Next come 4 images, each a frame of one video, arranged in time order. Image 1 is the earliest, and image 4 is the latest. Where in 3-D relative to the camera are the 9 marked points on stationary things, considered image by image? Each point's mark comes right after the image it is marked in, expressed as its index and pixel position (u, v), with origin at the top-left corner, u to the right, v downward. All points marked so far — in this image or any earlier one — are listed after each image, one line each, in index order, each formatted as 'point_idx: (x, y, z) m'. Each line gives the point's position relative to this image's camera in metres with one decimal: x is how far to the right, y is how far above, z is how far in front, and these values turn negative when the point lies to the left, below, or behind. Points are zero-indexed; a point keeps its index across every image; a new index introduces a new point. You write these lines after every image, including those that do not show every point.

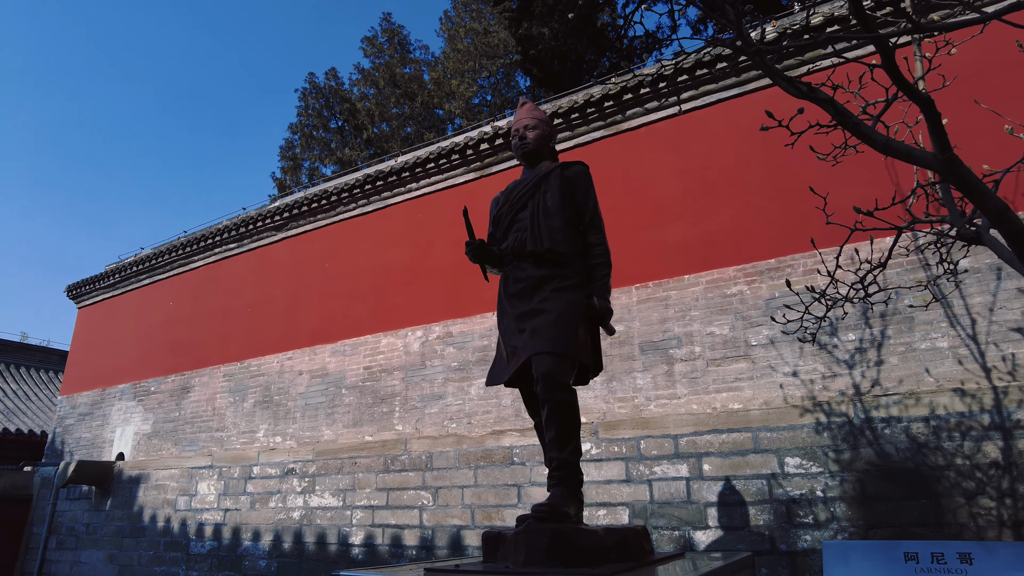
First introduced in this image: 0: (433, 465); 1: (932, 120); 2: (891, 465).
0: (-0.7, -1.7, +7.4) m
1: (+1.7, +0.7, +3.2) m
2: (+2.6, -1.2, +5.5) m
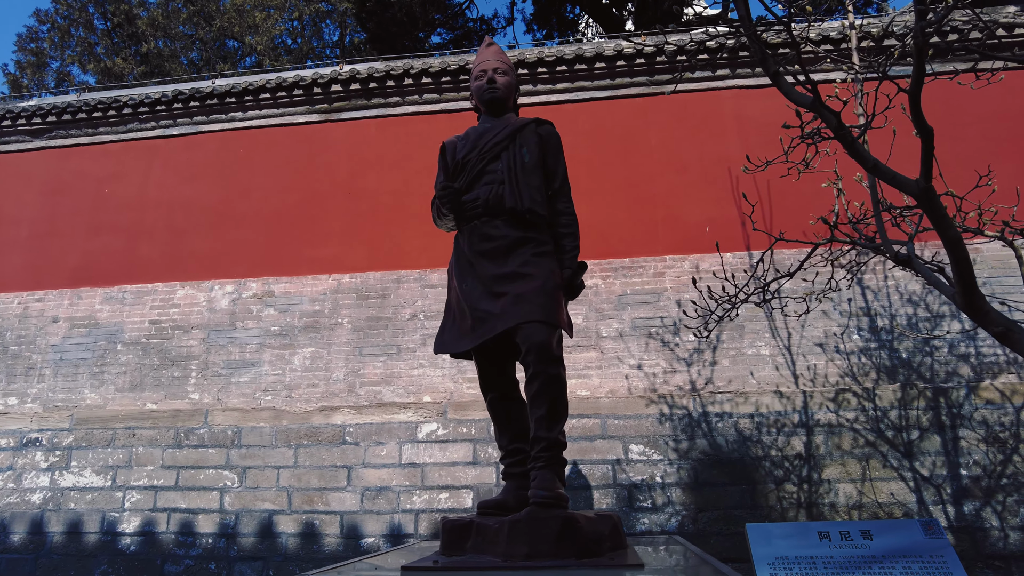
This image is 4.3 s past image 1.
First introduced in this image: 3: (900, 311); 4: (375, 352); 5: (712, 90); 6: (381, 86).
0: (-2.2, -1.3, +6.5) m
1: (+1.9, +0.6, +3.6) m
2: (+1.6, -1.3, +6.1) m
3: (+3.2, -0.2, +6.5) m
4: (-1.2, -0.6, +6.8) m
5: (+1.8, +1.8, +7.1) m
6: (-1.2, +1.9, +7.3) m
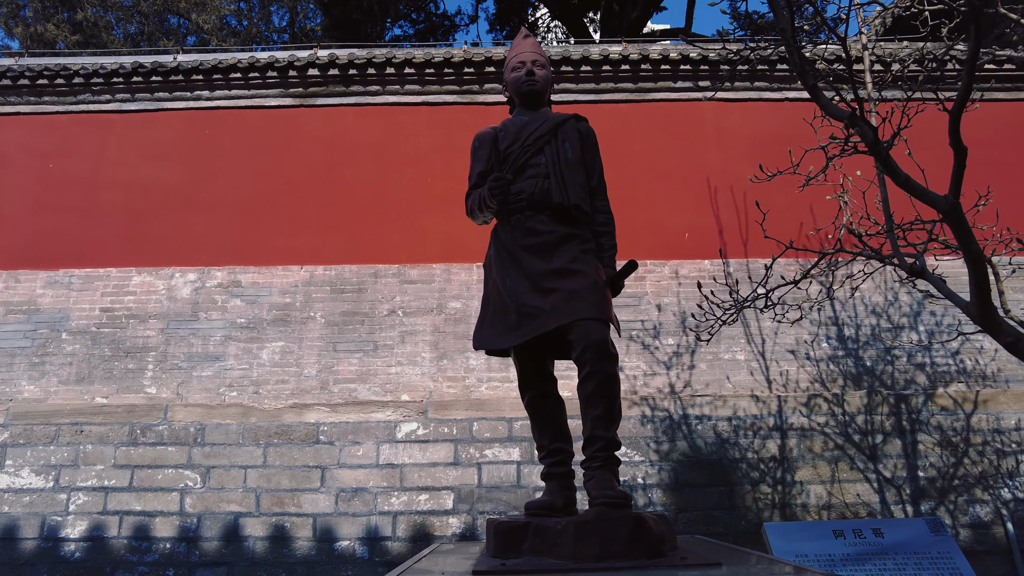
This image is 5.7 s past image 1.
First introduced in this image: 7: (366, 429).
0: (-2.4, -1.2, +6.1) m
1: (+2.2, +0.6, +3.9) m
2: (+1.5, -1.3, +6.2) m
3: (+3.1, -0.3, +6.8) m
4: (-1.4, -0.5, +6.5) m
5: (+1.7, +1.7, +7.3) m
6: (-1.4, +1.9, +7.1) m
7: (-1.1, -1.1, +6.2) m
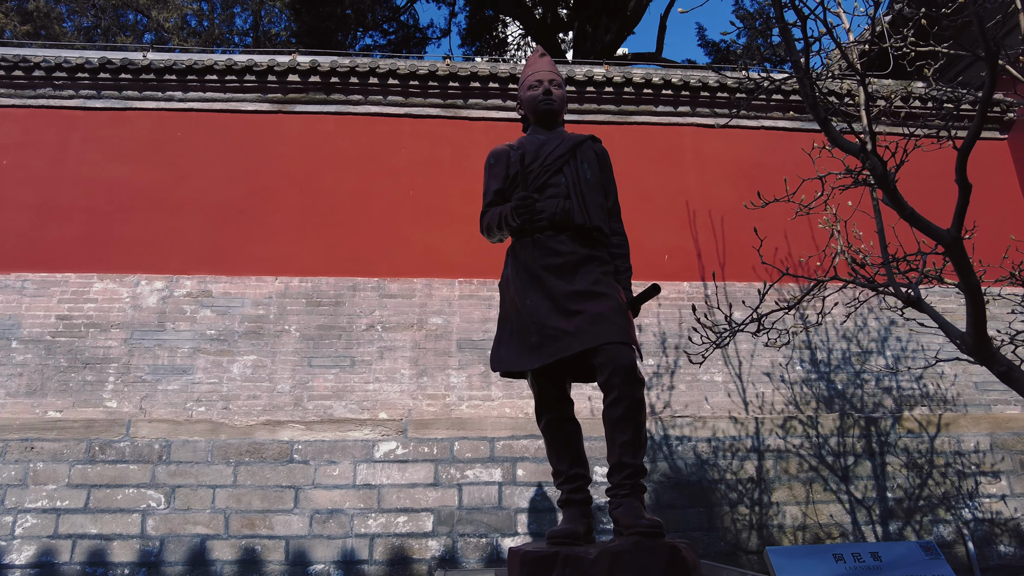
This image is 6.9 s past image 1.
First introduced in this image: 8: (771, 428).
0: (-2.5, -1.2, +5.8) m
1: (+2.3, +0.4, +4.0) m
2: (+1.3, -1.5, +6.2) m
3: (+2.9, -0.5, +7.0) m
4: (-1.5, -0.6, +6.3) m
5: (+1.5, +1.5, +7.4) m
6: (-1.5, +1.8, +6.9) m
7: (-1.3, -1.2, +6.0) m
8: (+2.1, -1.2, +6.5) m
